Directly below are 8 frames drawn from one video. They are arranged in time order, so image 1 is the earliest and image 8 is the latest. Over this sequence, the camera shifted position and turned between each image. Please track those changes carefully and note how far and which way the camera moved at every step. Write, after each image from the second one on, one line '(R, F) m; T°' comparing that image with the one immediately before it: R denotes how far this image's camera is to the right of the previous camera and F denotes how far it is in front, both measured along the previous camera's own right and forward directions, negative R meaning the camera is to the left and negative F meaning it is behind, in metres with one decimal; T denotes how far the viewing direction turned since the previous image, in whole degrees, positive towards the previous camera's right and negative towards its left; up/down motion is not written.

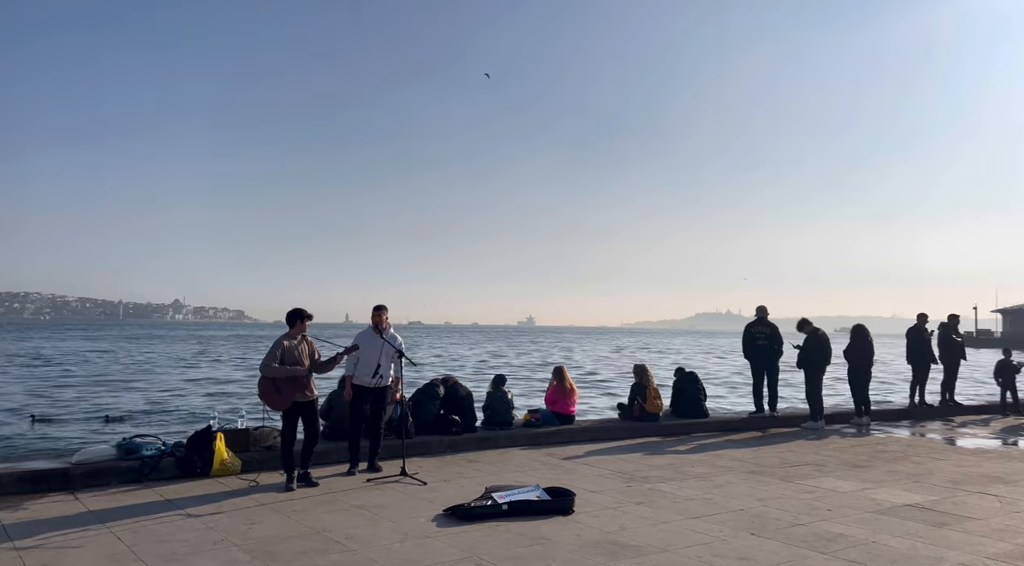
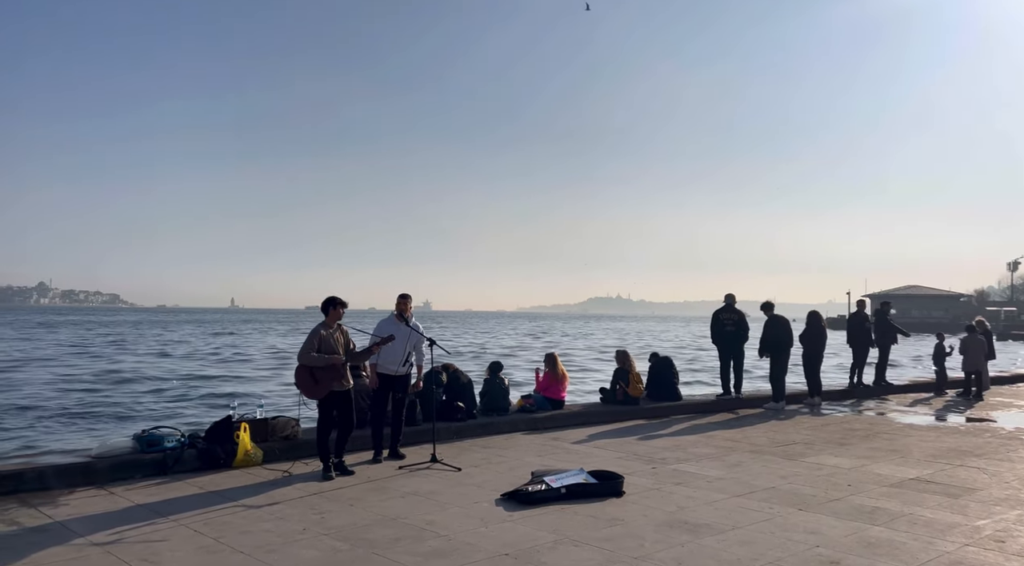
(-1.2, -0.1) m; +7°
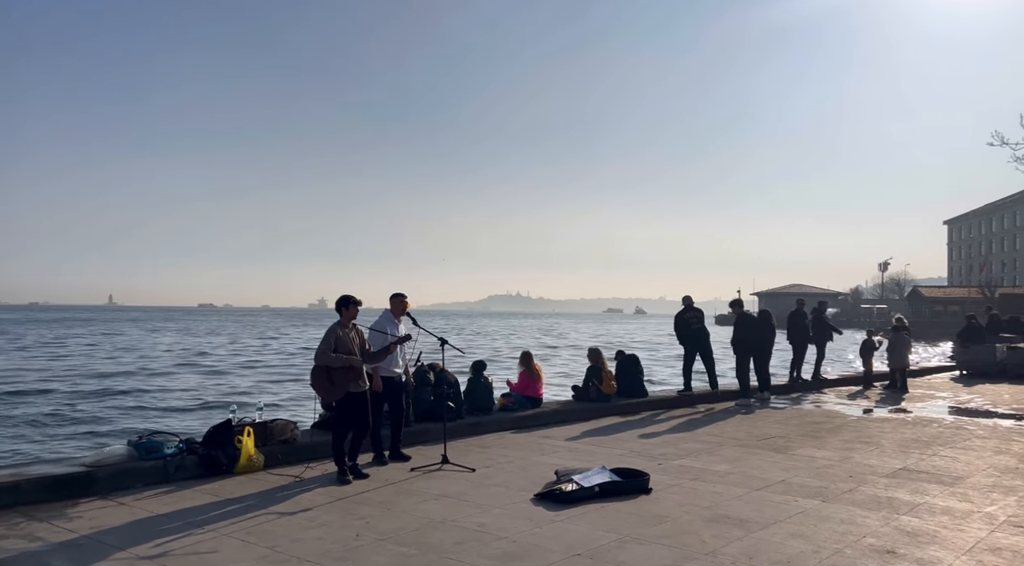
(-1.0, +0.1) m; +6°
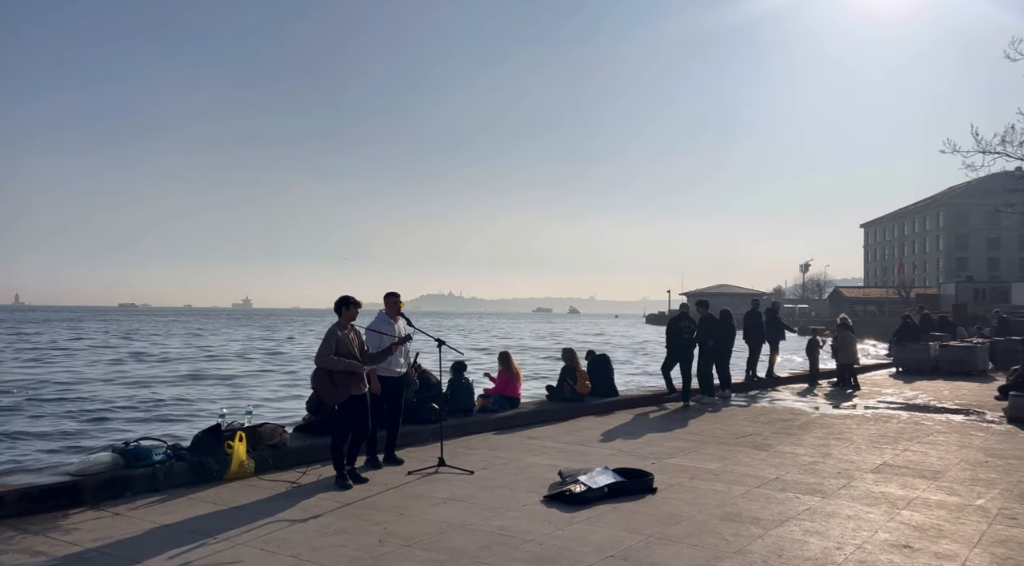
(-0.6, +0.1) m; +4°
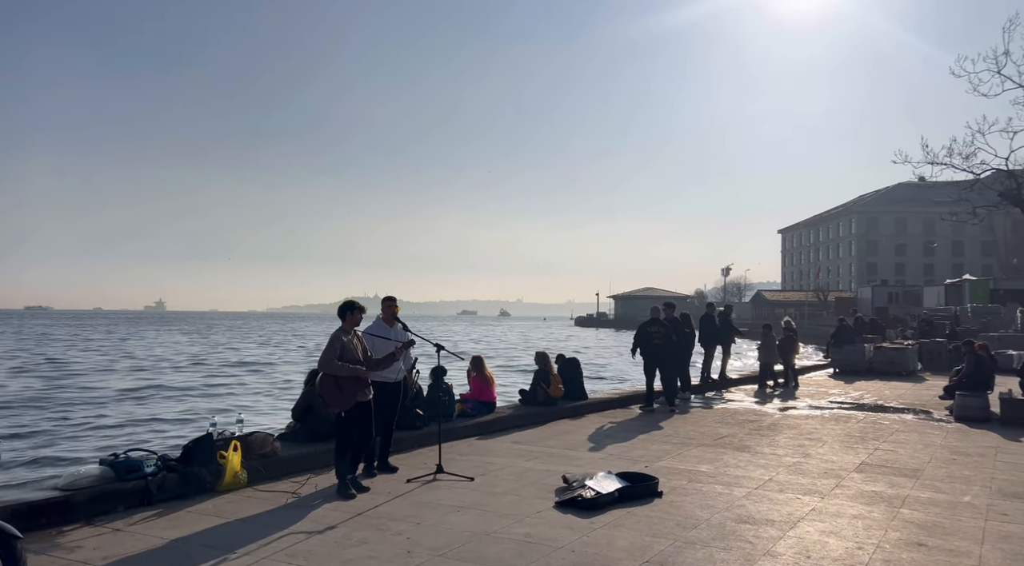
(-0.6, +0.1) m; +5°
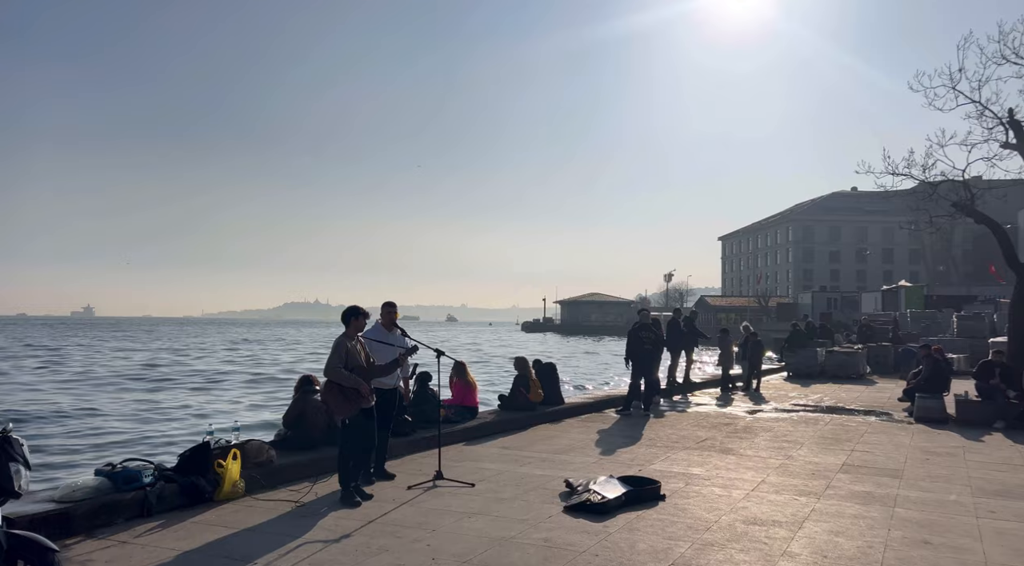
(-0.5, 0.0) m; +4°
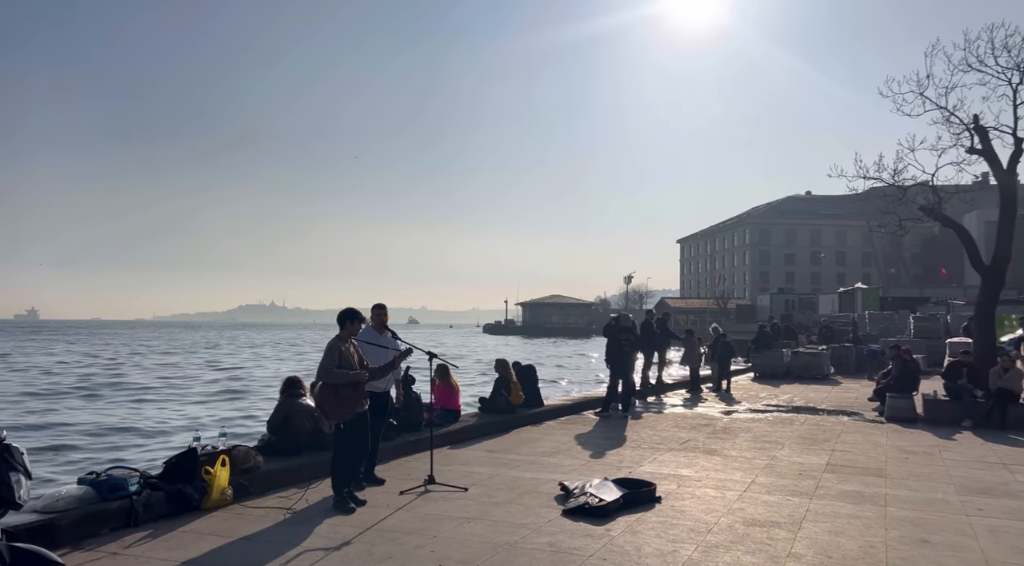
(-0.3, +0.1) m; +3°
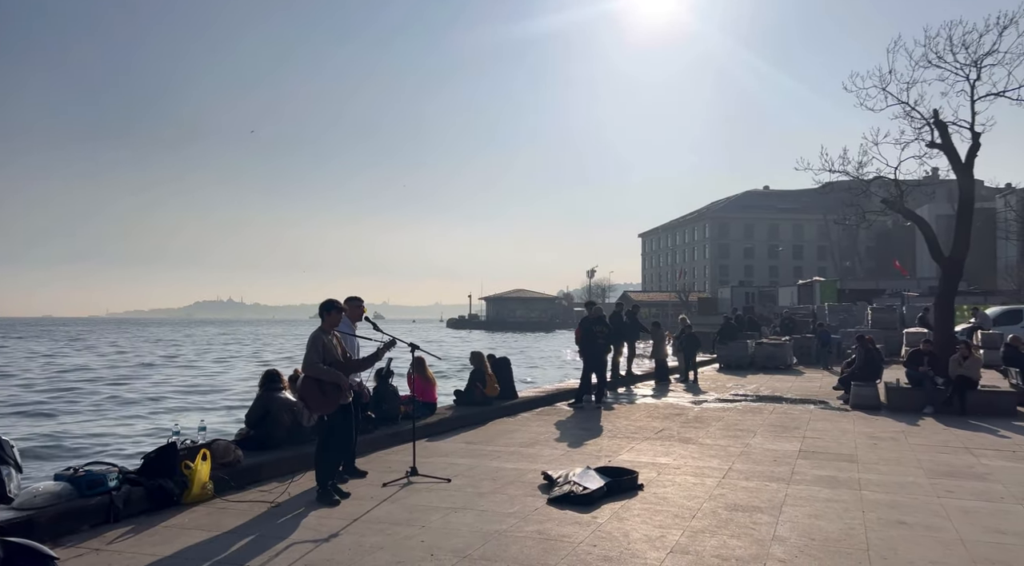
(-0.2, 0.0) m; +3°
